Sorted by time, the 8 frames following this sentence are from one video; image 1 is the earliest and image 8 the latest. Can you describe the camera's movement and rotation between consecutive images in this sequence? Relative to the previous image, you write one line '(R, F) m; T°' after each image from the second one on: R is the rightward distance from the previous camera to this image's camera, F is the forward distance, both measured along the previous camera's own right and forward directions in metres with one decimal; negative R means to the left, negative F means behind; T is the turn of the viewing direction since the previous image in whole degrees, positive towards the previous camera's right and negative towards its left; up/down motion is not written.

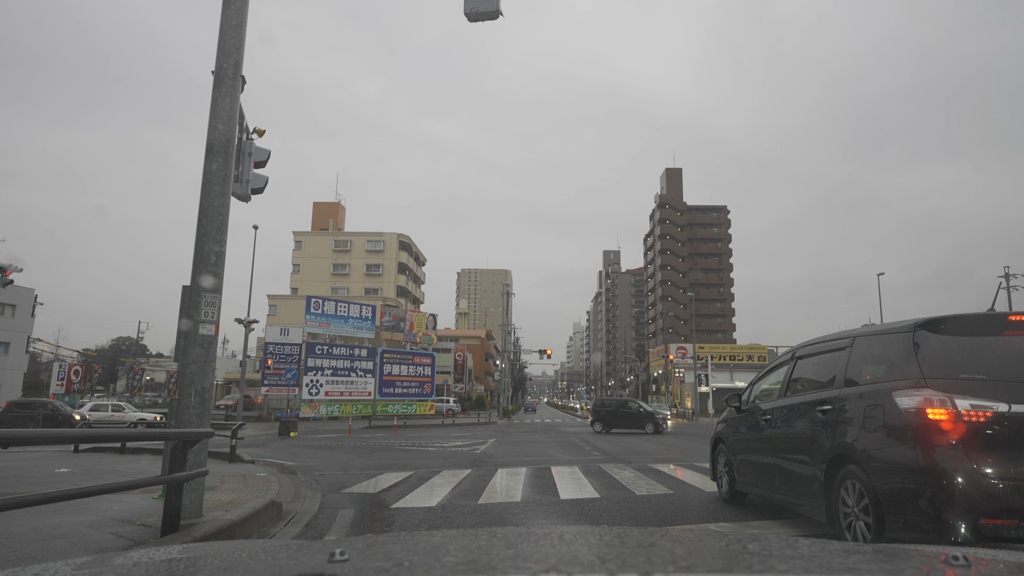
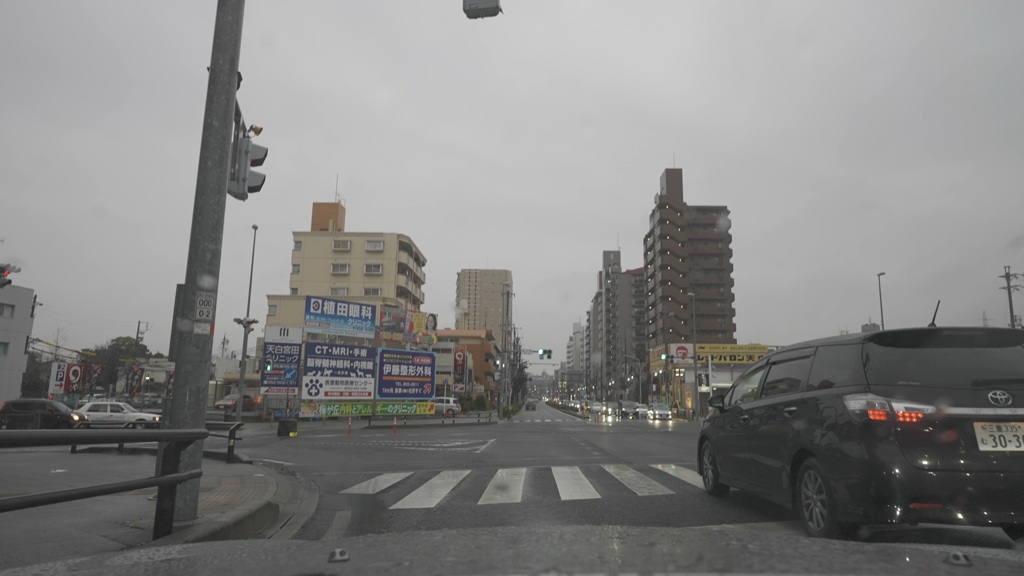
(0.0, +0.1) m; 0°
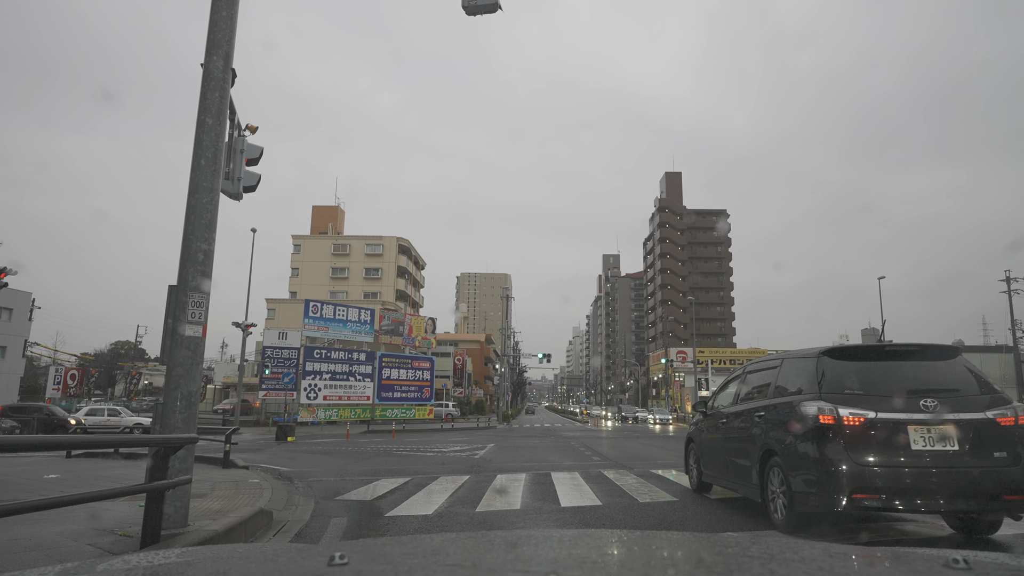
(0.0, +0.1) m; 0°
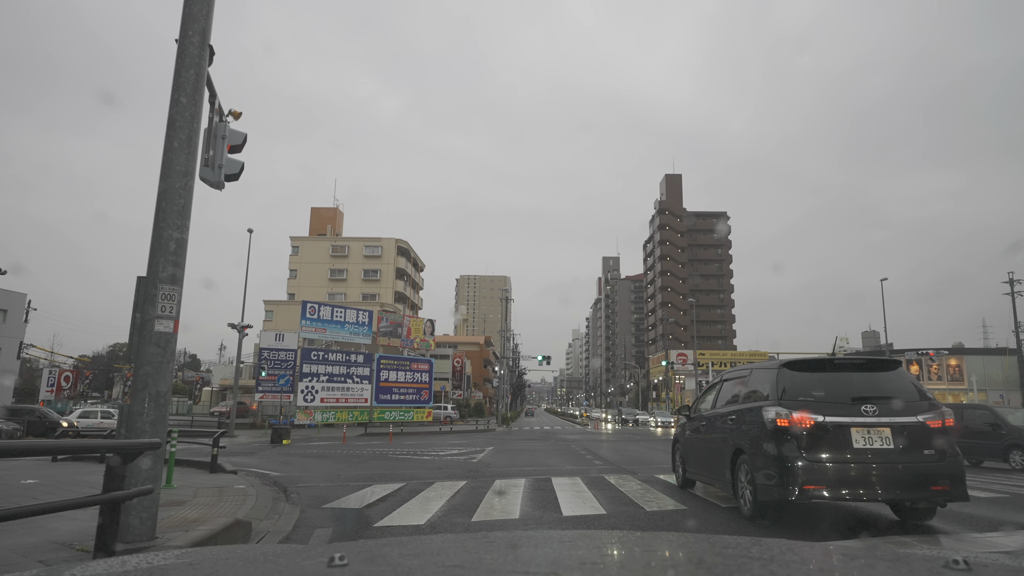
(0.0, +0.4) m; 0°
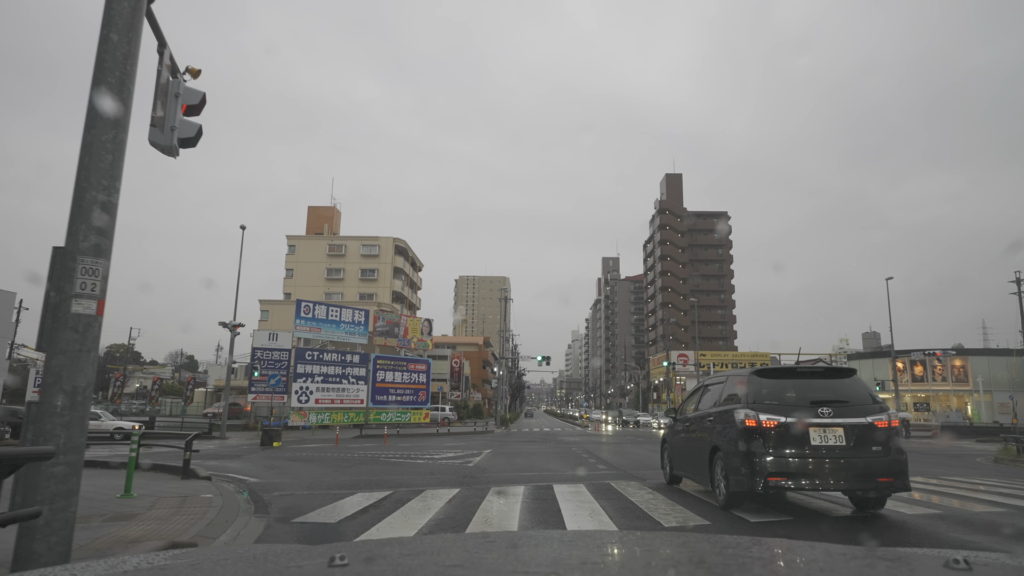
(0.0, +0.7) m; 0°
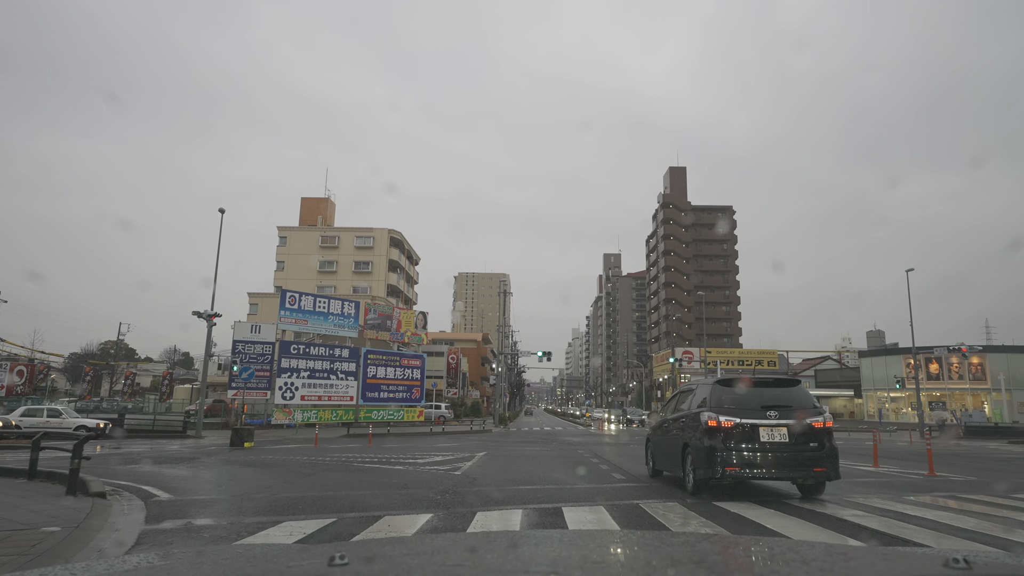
(0.0, +2.2) m; 0°
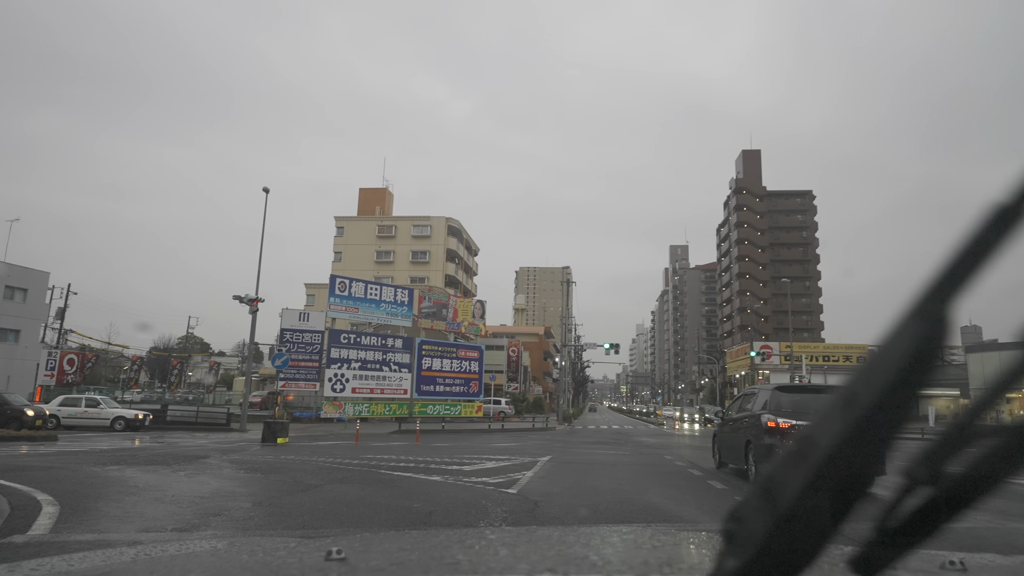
(-0.2, +2.9) m; -6°
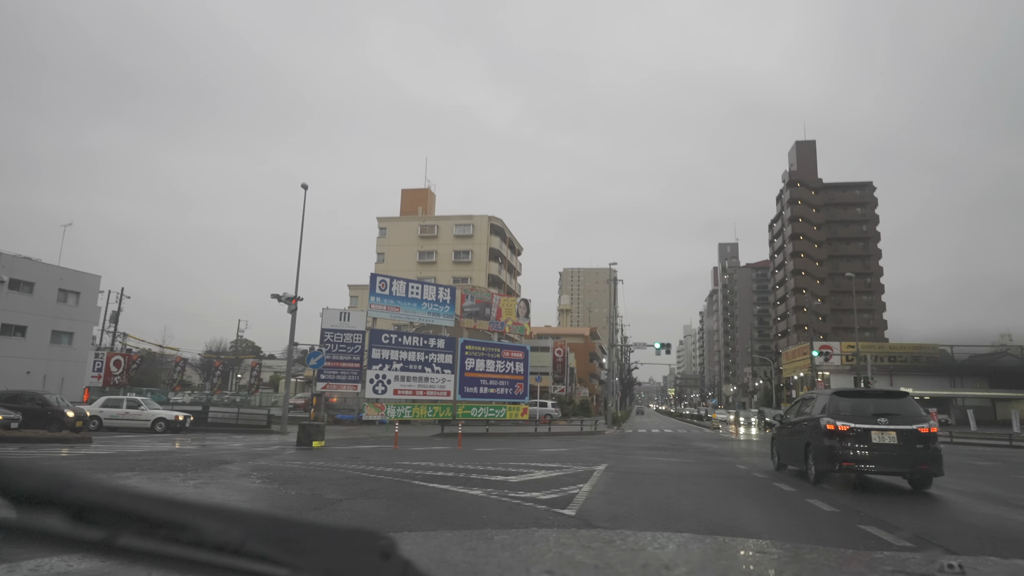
(-0.1, +1.3) m; -4°
